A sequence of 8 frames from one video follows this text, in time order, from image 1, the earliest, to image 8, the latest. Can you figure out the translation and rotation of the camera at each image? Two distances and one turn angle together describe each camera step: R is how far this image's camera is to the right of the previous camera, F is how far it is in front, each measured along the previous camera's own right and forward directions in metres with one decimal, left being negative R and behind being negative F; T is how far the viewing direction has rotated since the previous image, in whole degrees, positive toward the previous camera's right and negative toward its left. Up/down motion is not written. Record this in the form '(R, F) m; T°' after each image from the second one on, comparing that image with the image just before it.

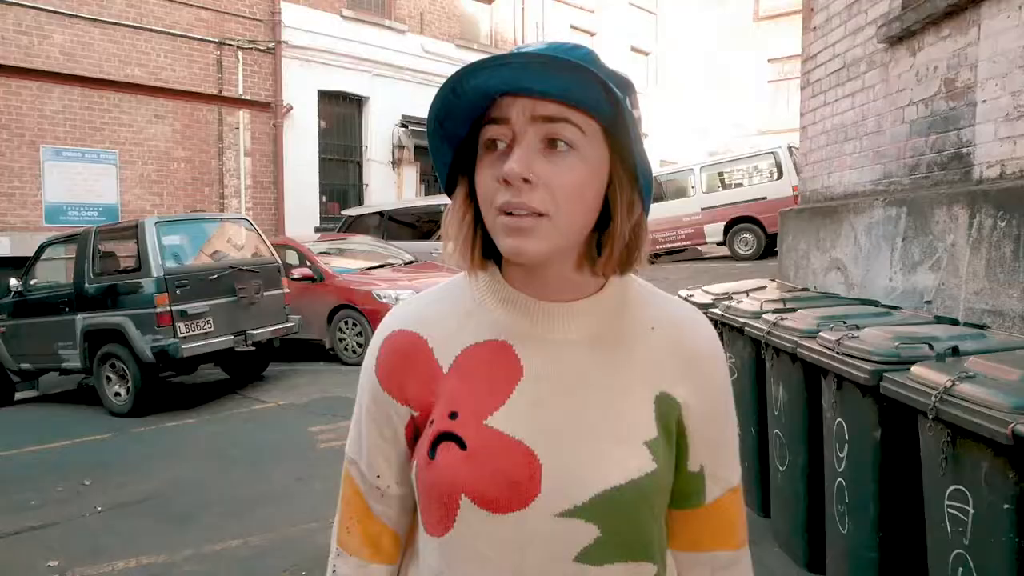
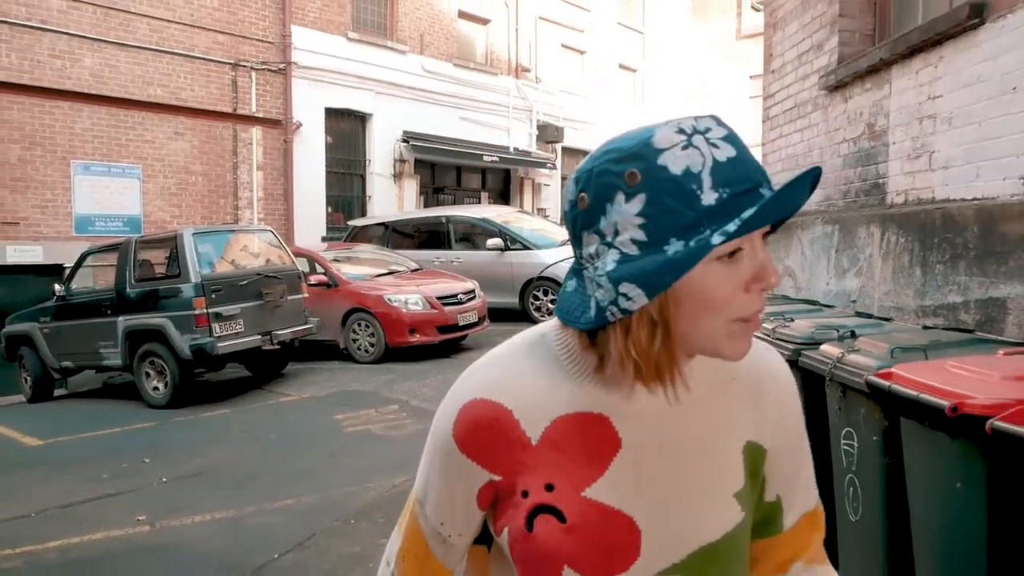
(-0.1, -0.9) m; +1°
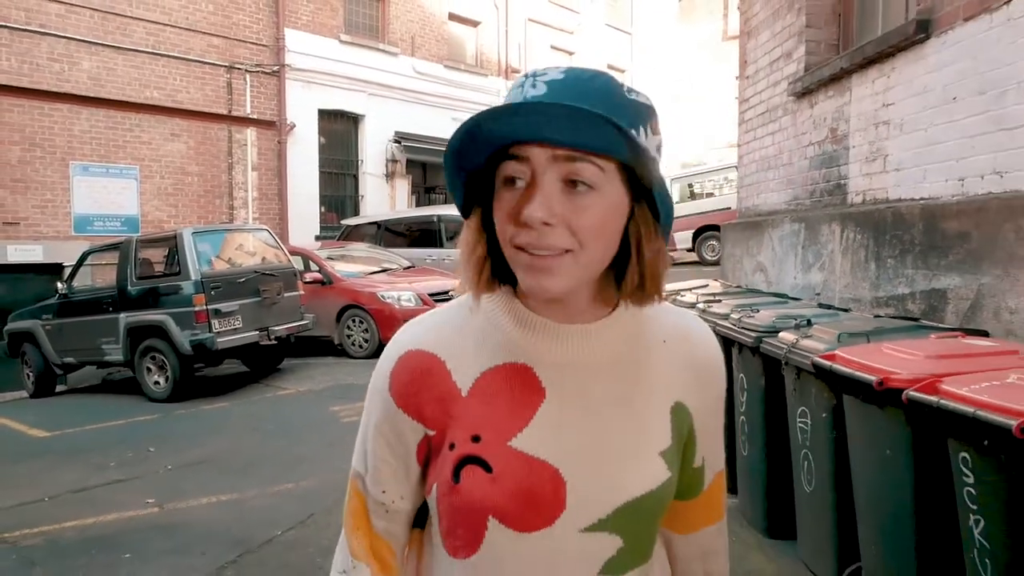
(0.0, -0.3) m; +1°
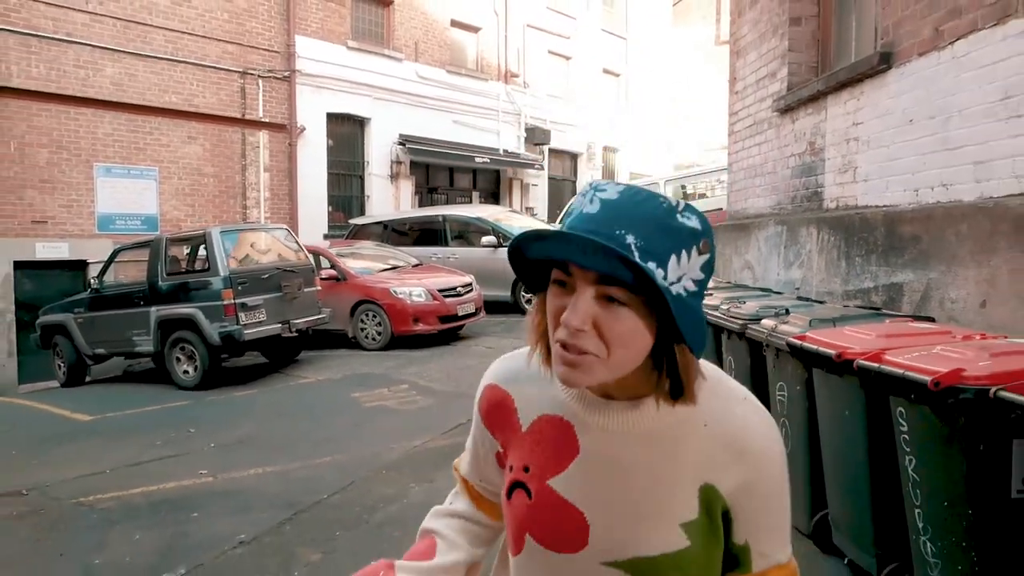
(-0.2, -0.6) m; +1°
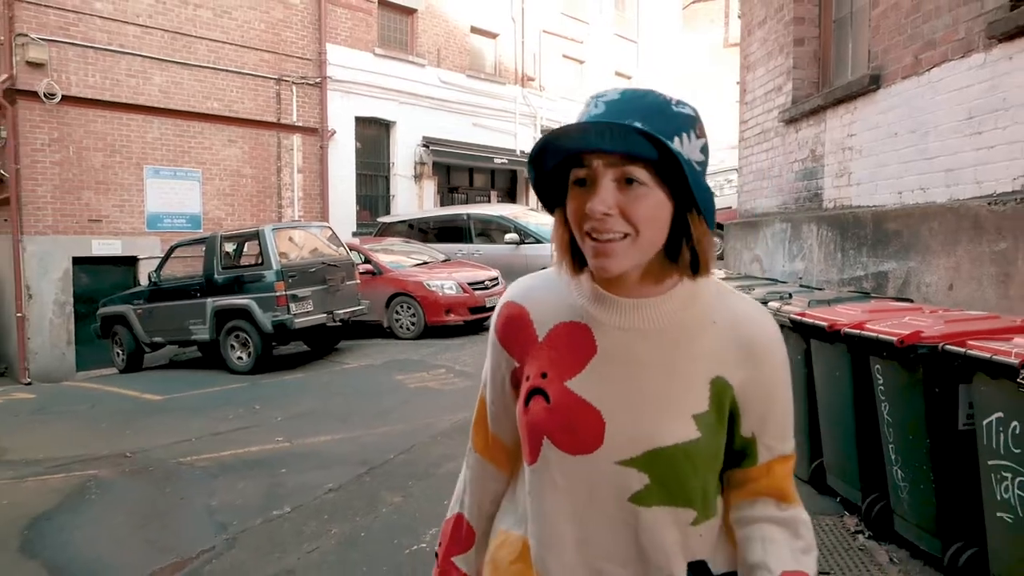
(-0.3, -0.8) m; -1°
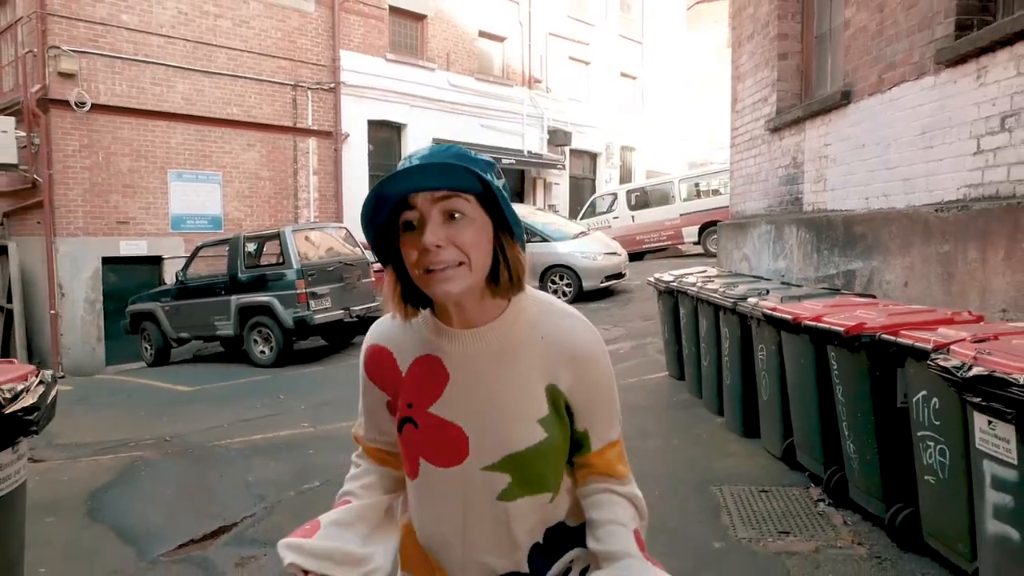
(0.0, -0.6) m; -1°
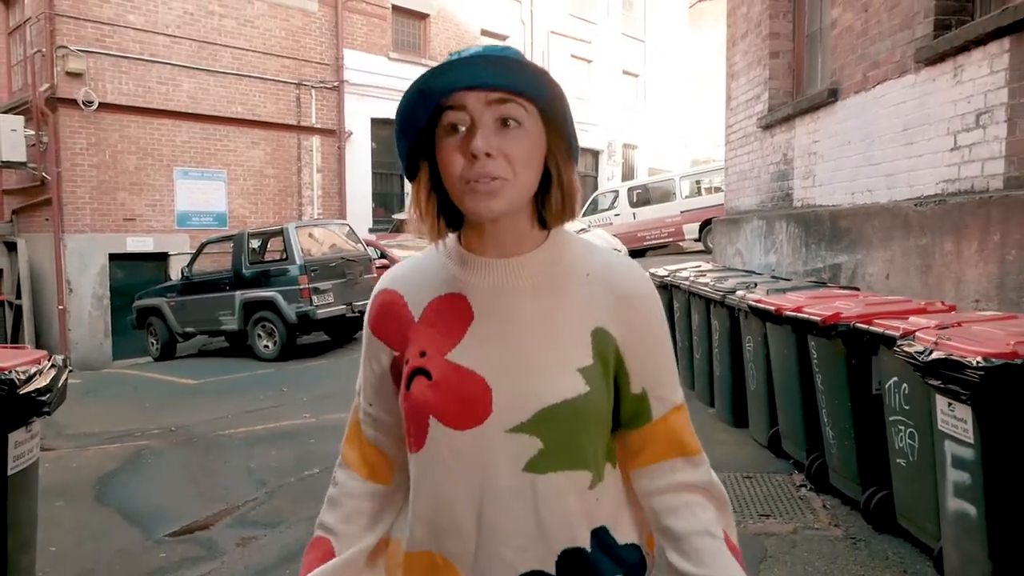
(+0.1, -0.2) m; 0°
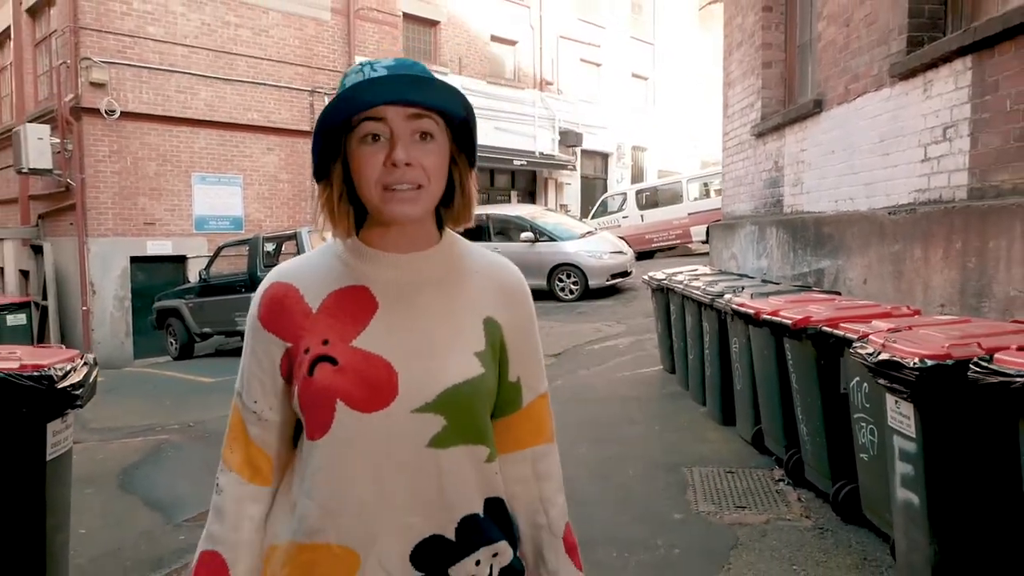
(+0.2, -0.3) m; -1°
